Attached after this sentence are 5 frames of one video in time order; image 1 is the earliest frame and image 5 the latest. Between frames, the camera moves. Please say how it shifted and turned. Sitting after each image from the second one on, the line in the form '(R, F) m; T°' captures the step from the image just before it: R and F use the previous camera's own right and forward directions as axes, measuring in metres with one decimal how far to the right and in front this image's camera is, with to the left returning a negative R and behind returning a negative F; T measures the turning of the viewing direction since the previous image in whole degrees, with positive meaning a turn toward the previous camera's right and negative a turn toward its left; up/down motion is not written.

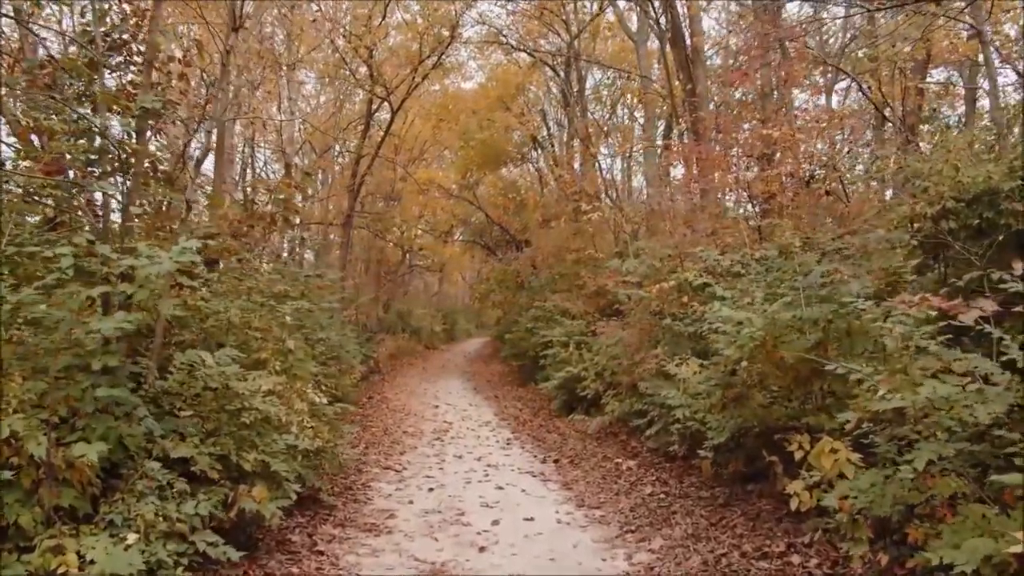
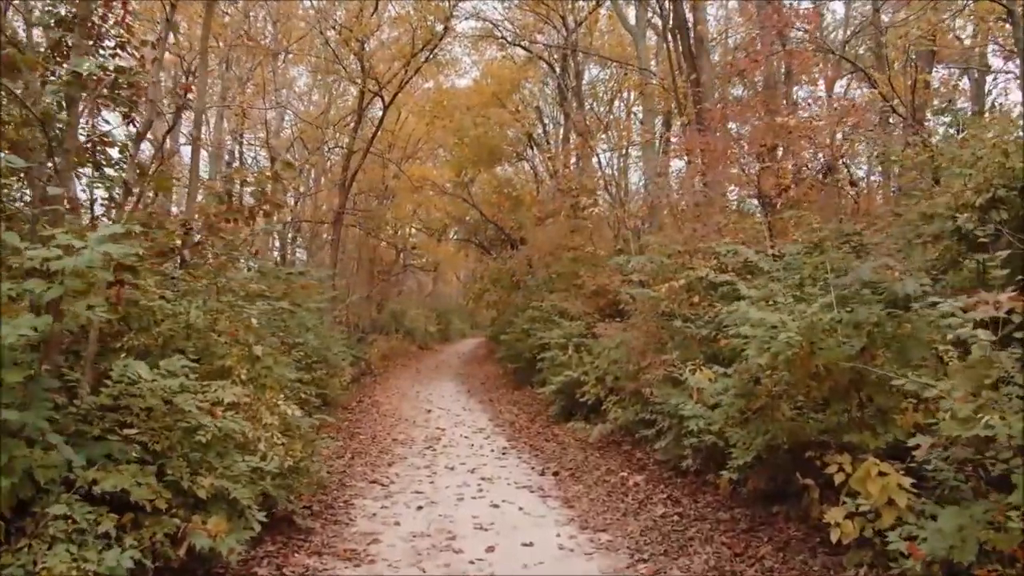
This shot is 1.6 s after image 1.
(0.0, +0.7) m; 0°
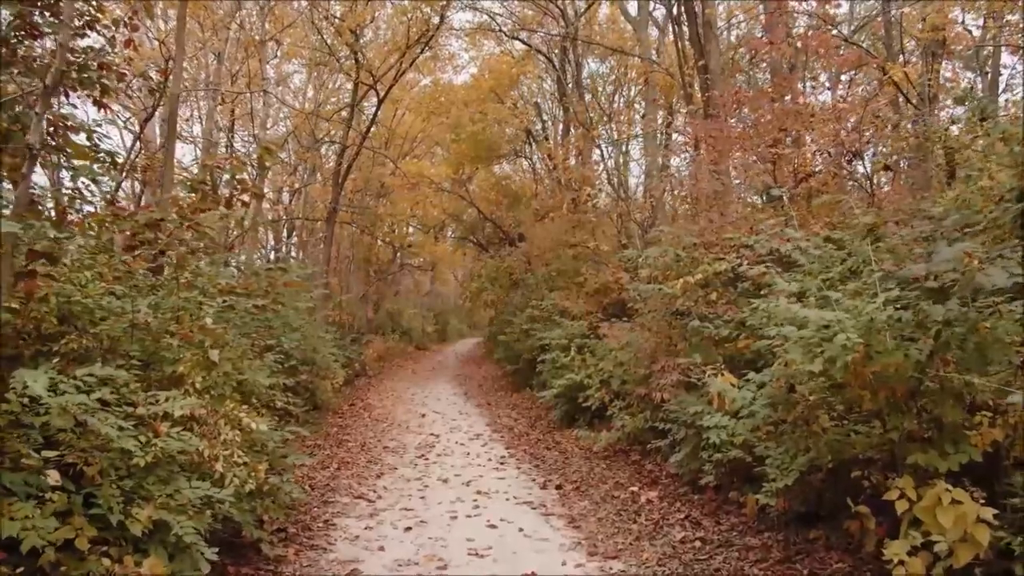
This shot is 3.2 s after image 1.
(0.0, +0.7) m; 0°
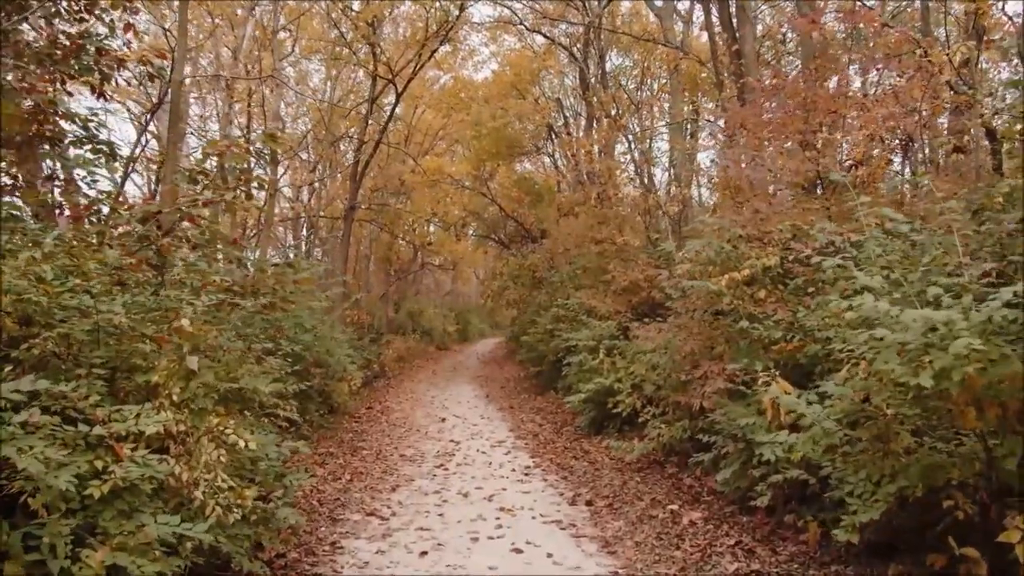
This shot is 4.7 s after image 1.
(0.0, +0.7) m; -2°
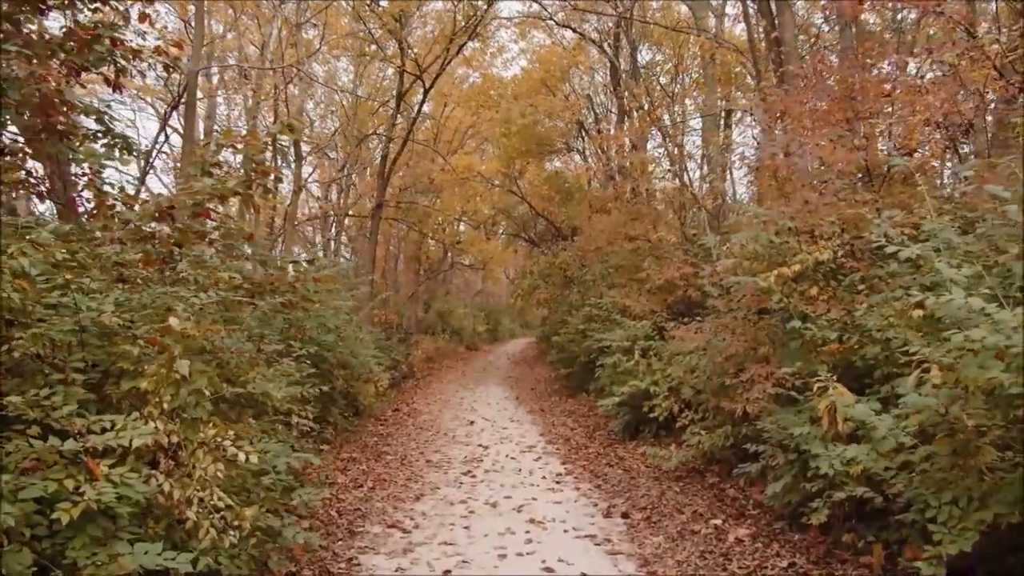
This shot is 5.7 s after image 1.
(0.0, +0.4) m; -3°
